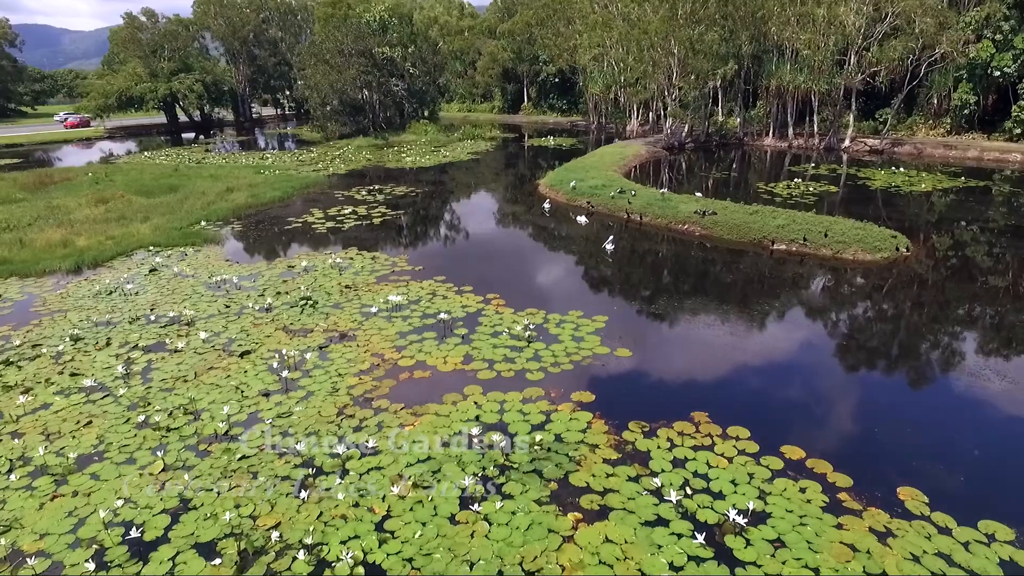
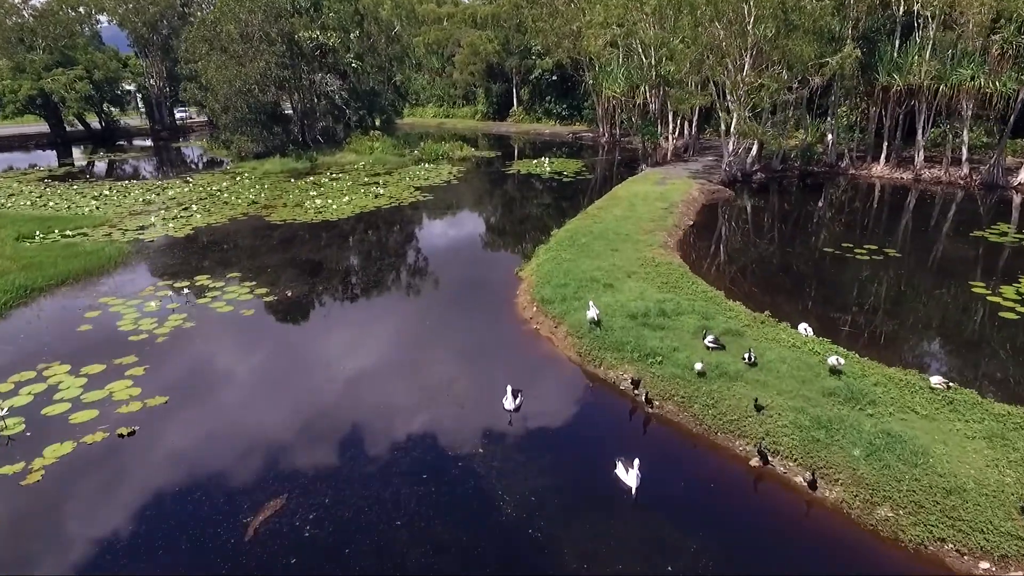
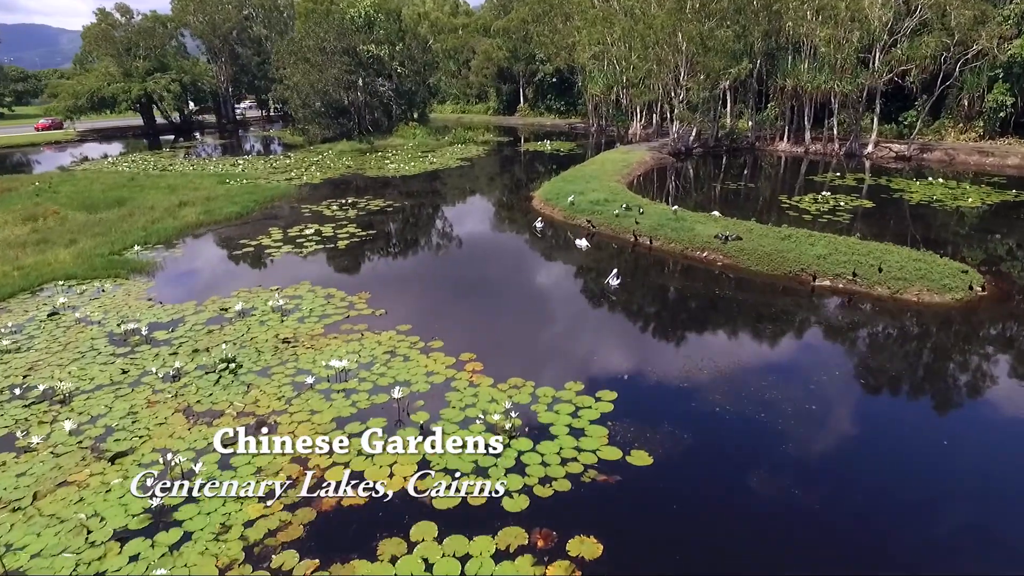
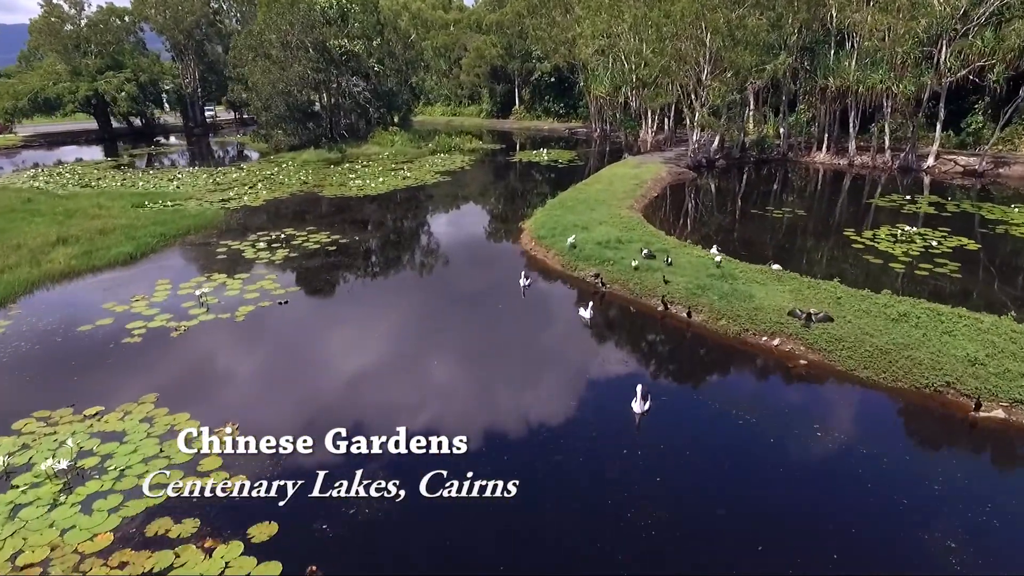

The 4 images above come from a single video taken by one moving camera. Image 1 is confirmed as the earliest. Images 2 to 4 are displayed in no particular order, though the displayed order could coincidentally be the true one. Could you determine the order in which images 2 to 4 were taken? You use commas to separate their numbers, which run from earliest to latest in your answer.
3, 4, 2
